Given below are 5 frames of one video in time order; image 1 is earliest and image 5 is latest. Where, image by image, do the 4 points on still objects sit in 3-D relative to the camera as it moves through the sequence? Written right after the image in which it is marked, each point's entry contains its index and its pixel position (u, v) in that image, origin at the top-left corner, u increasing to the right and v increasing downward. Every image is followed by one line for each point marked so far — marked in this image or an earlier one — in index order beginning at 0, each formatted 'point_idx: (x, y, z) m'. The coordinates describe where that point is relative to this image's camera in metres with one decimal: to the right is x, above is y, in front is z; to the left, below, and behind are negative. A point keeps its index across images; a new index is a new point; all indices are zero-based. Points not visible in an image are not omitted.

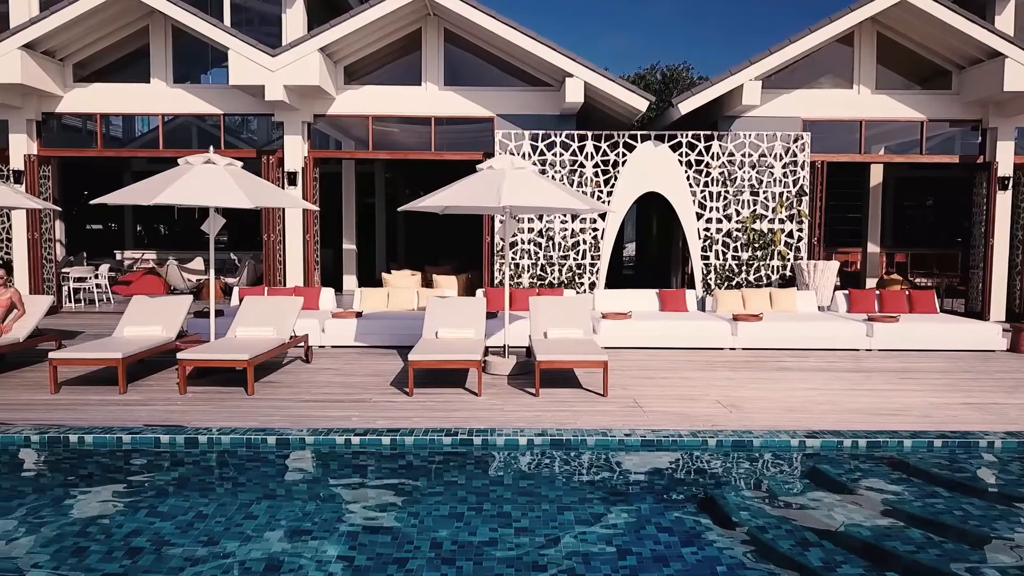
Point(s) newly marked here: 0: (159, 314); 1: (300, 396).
0: (-3.6, -0.3, +8.1) m
1: (-1.8, -1.0, +7.0) m
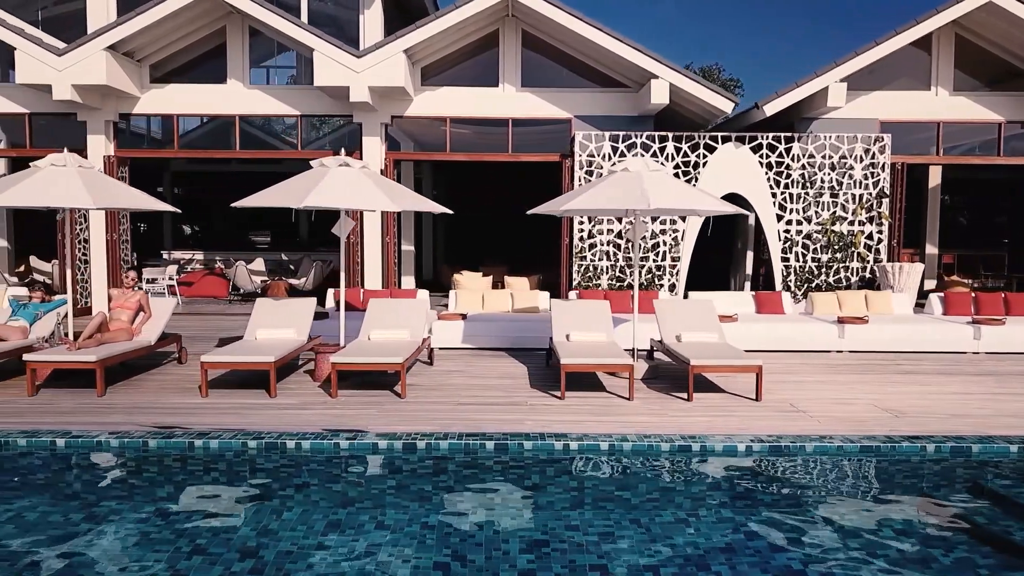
0: (-2.3, -0.3, +8.1) m
1: (-0.5, -1.0, +6.9) m
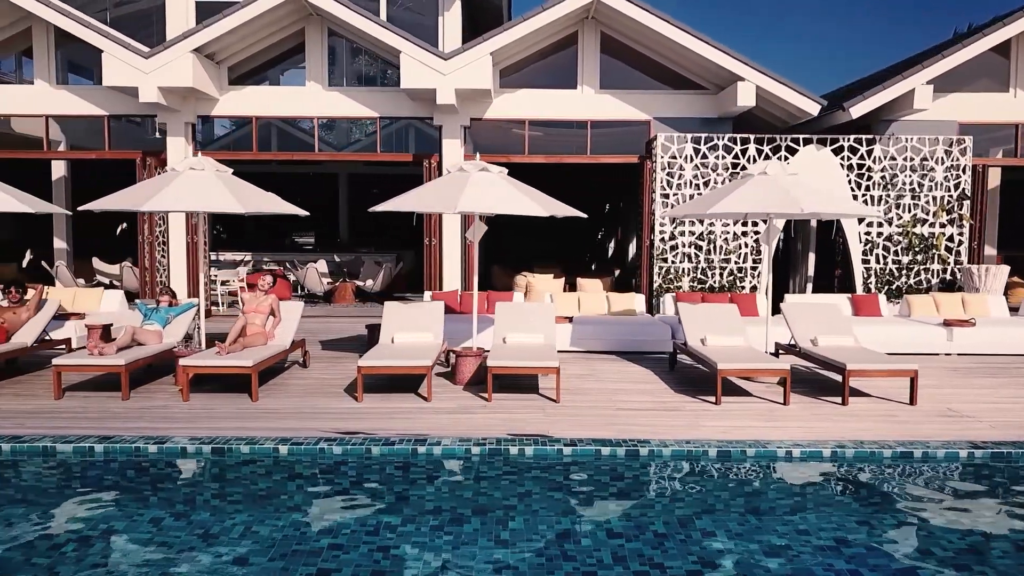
0: (-0.9, -0.3, +8.1) m
1: (+0.9, -1.0, +6.9) m
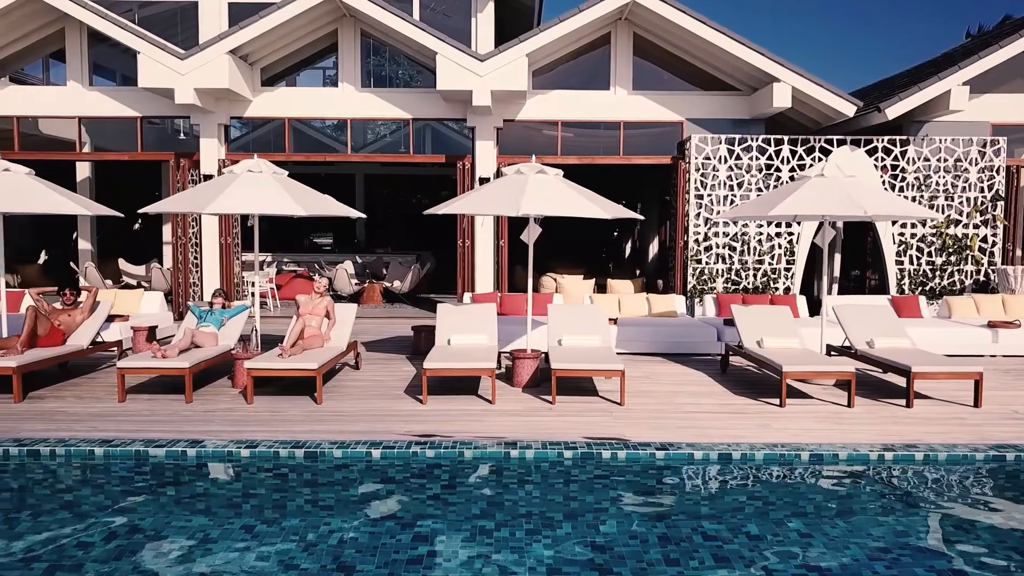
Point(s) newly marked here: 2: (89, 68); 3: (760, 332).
0: (-0.3, -0.4, +8.1) m
1: (+1.4, -1.0, +6.9) m
2: (-7.3, +3.8, +13.6) m
3: (+2.5, -0.4, +8.1) m
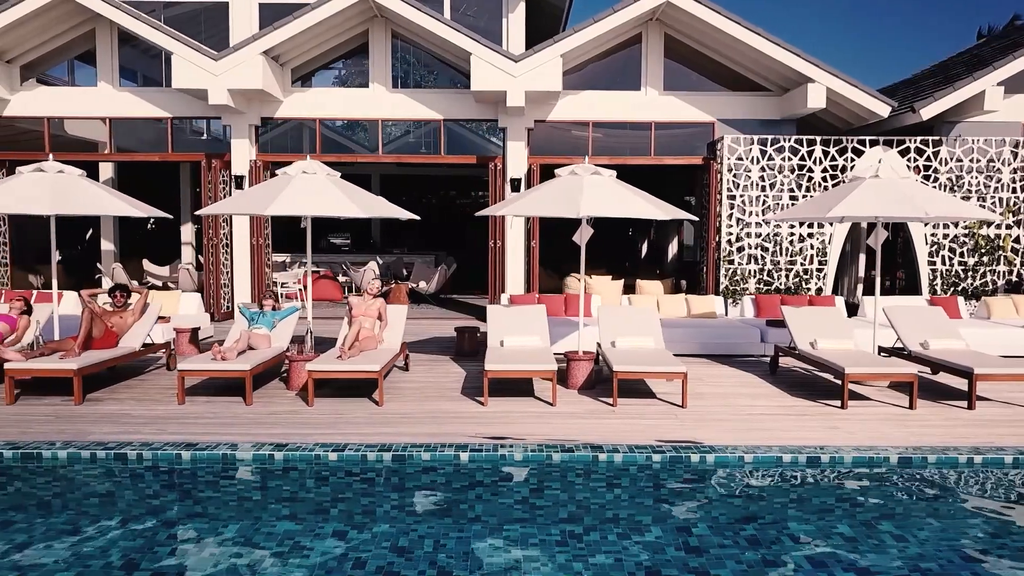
0: (+0.2, -0.4, +8.1) m
1: (+2.0, -1.1, +6.9) m
2: (-6.8, +3.8, +13.6) m
3: (+3.1, -0.5, +8.1) m
